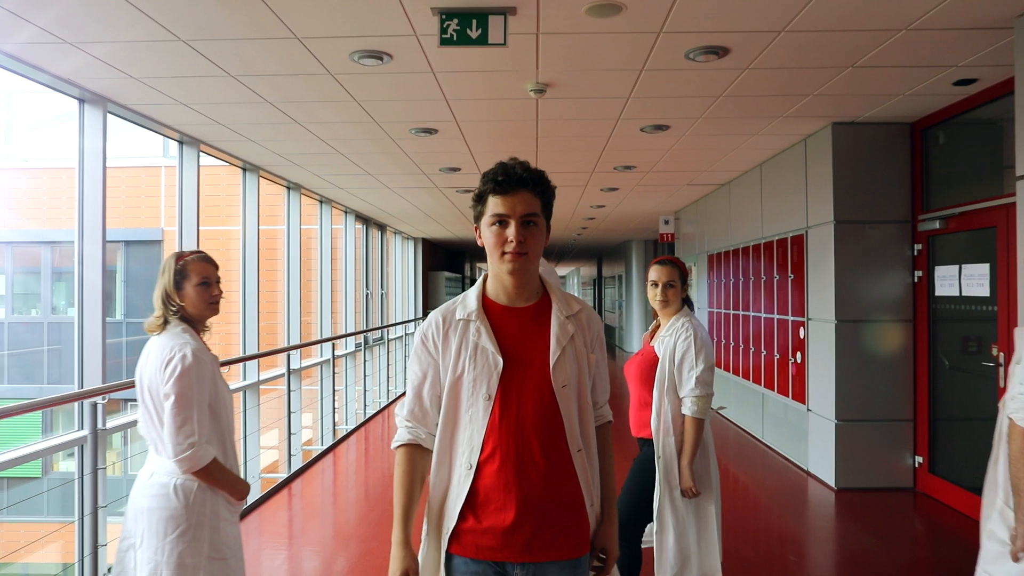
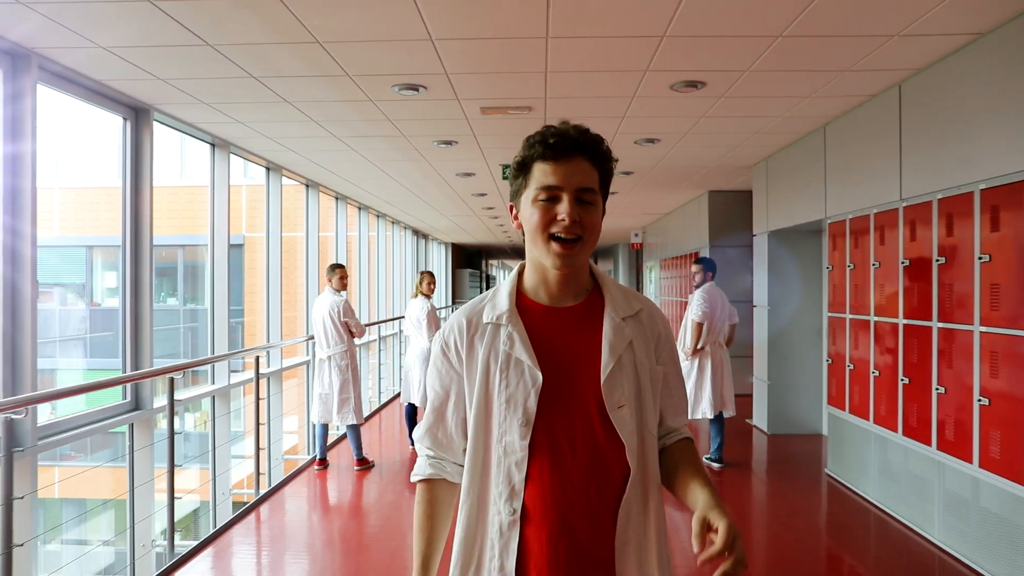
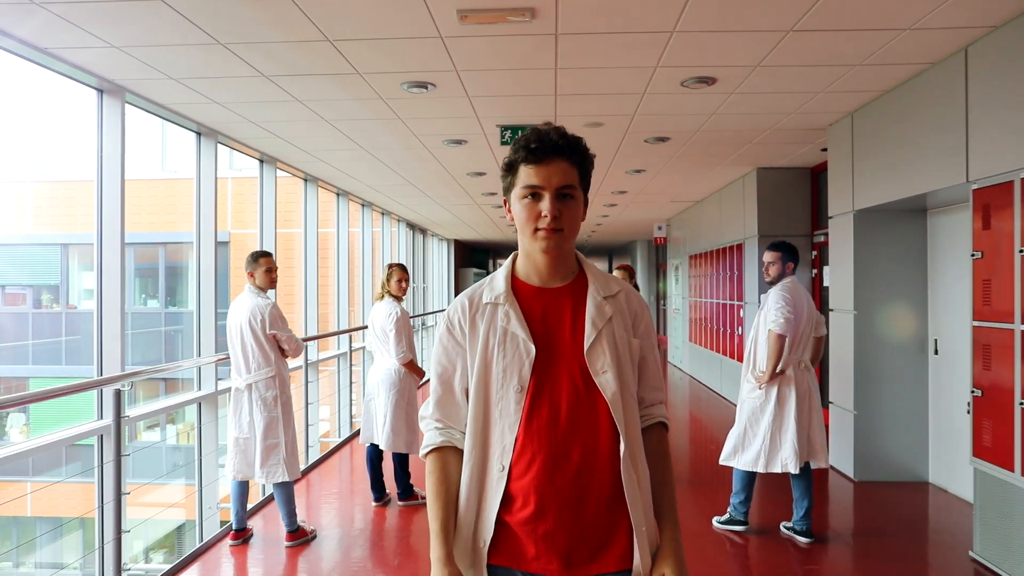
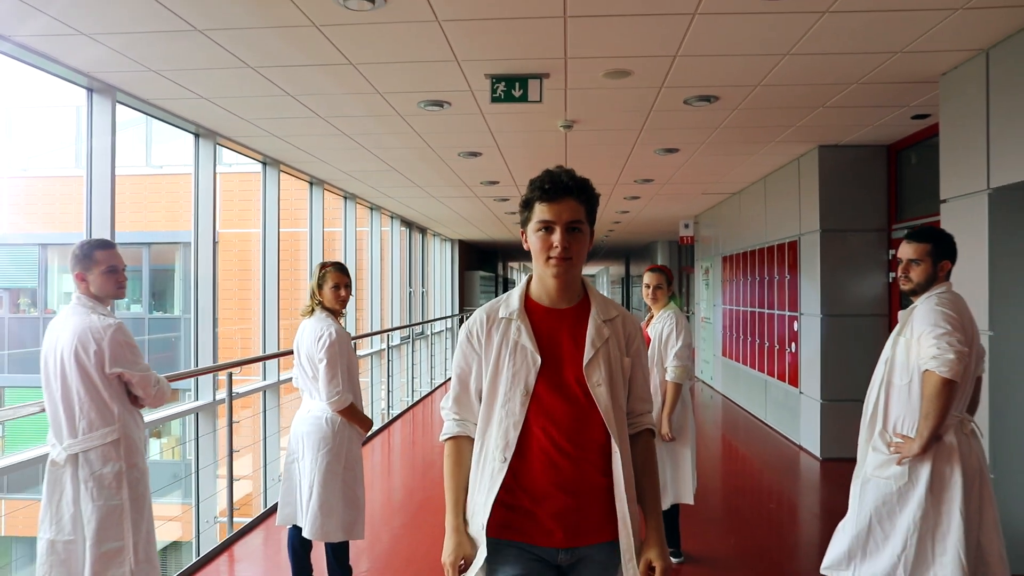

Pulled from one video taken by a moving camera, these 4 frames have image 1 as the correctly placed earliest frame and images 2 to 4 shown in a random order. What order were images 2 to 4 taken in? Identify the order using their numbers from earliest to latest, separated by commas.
4, 3, 2
